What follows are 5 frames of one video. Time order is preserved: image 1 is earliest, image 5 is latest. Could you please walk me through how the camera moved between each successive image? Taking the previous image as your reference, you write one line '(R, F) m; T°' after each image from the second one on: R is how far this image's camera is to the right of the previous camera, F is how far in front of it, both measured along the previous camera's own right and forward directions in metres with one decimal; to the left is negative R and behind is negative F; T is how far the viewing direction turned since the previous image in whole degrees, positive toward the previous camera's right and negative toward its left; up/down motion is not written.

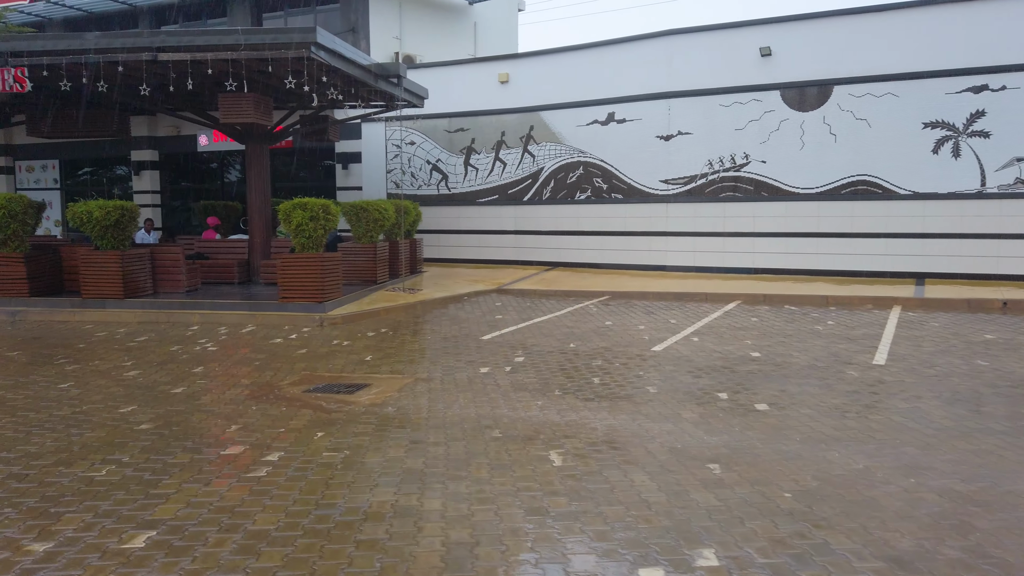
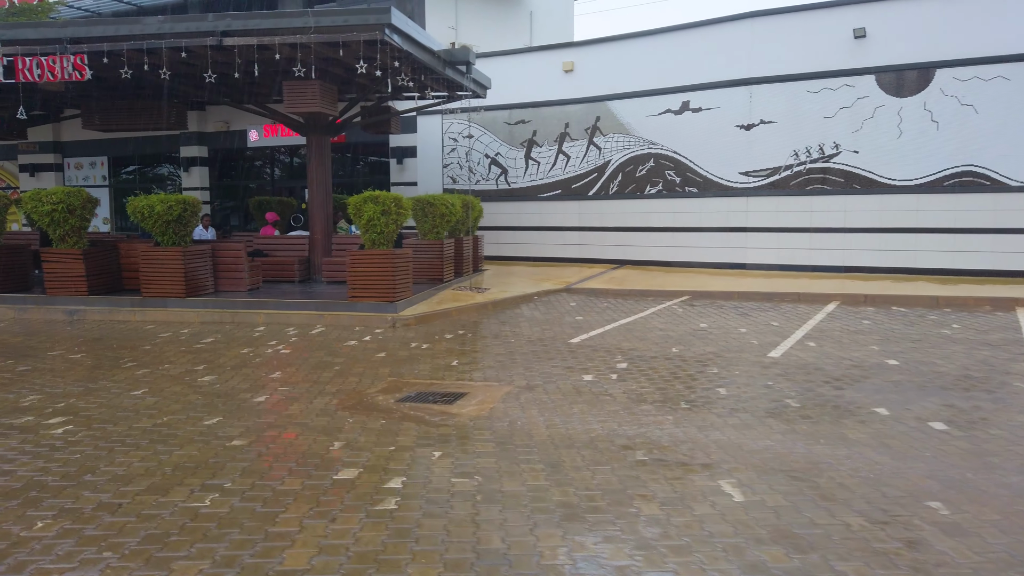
(-0.9, +0.8) m; -2°
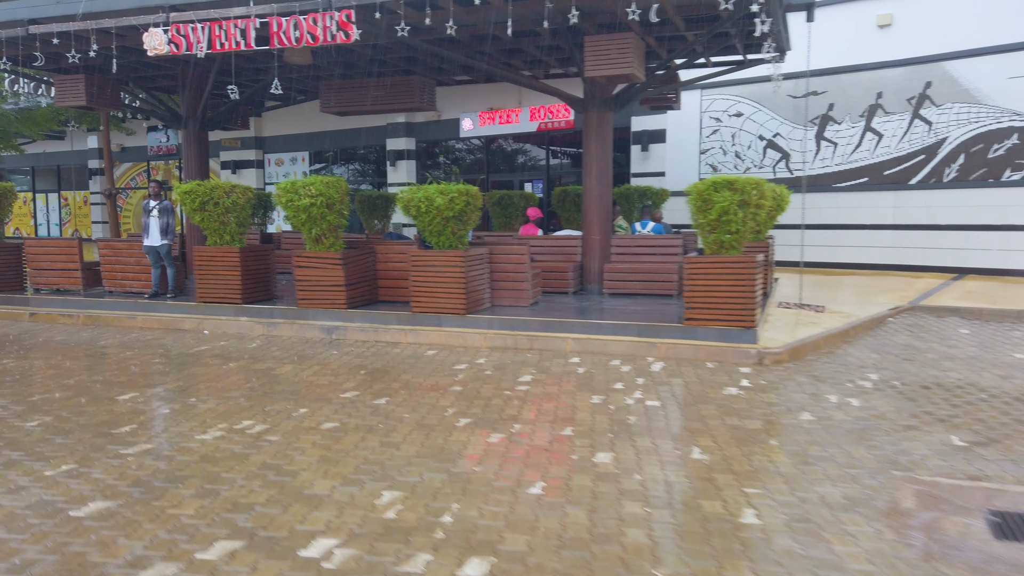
(-3.1, +2.8) m; -10°
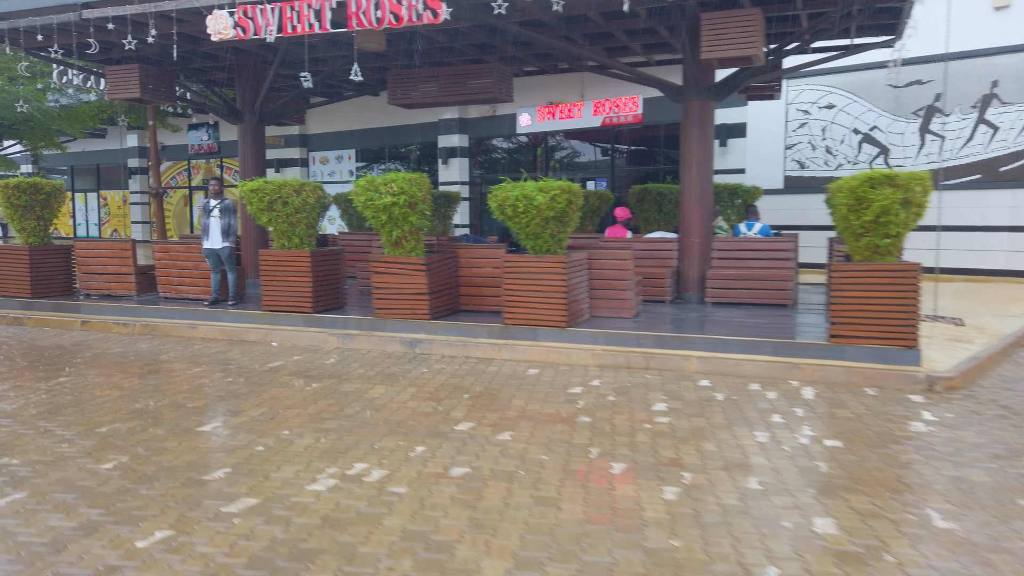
(-1.0, +1.1) m; -2°
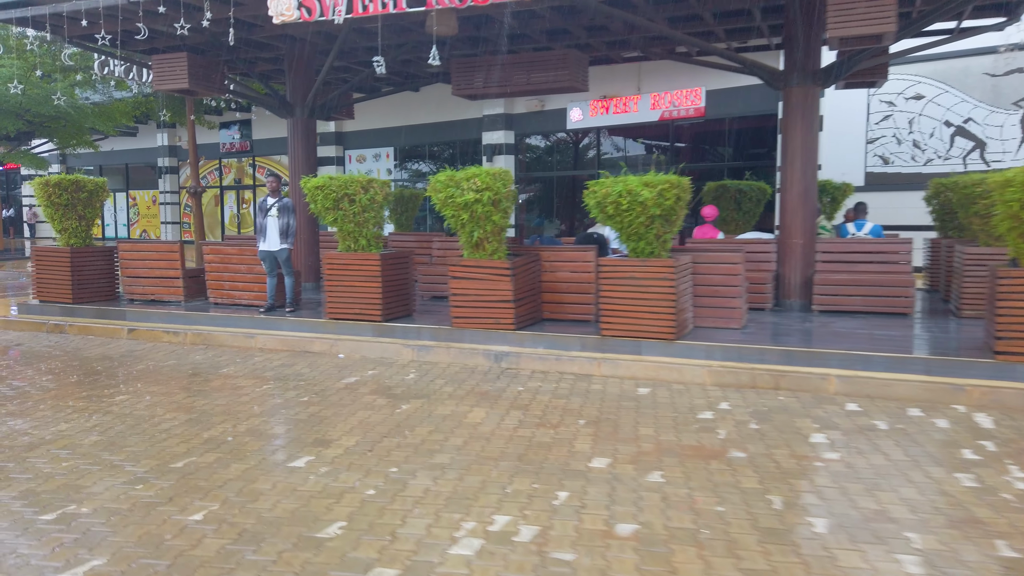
(-0.9, +0.9) m; -1°
